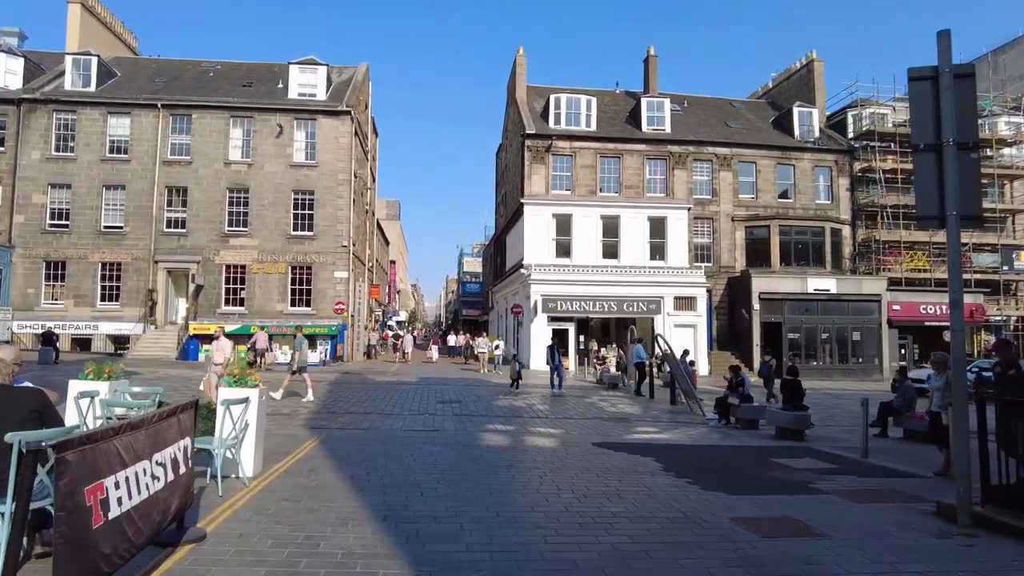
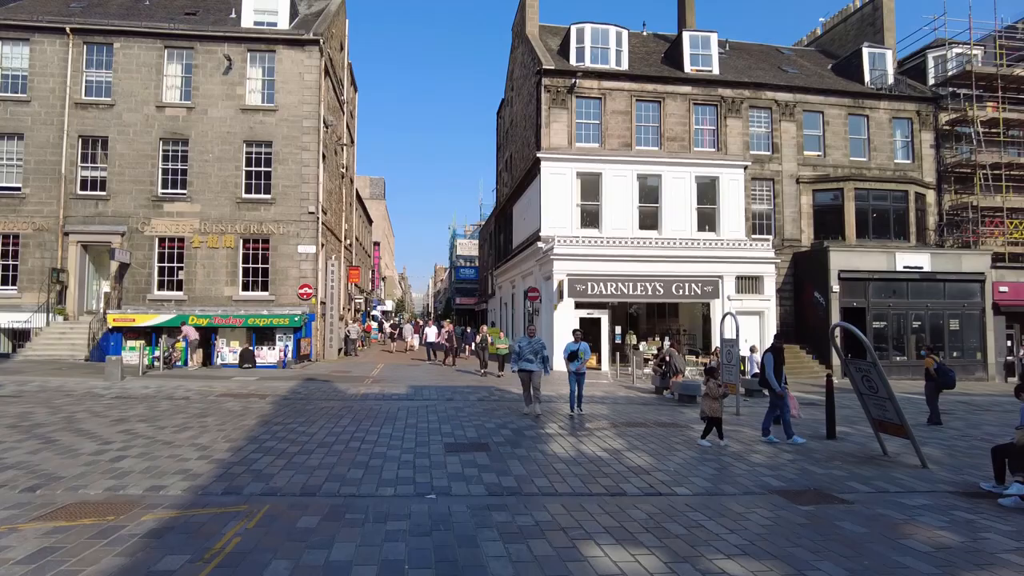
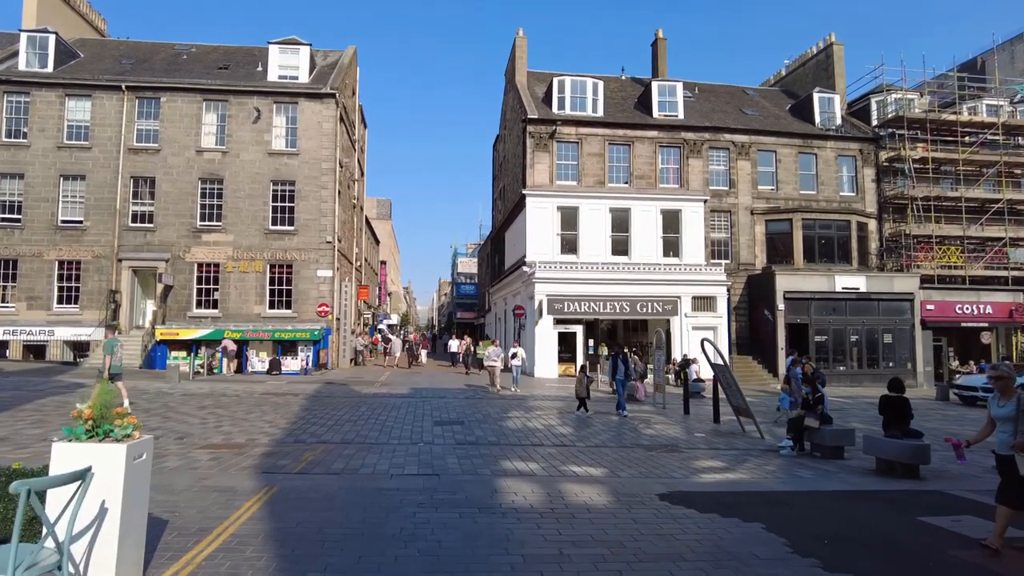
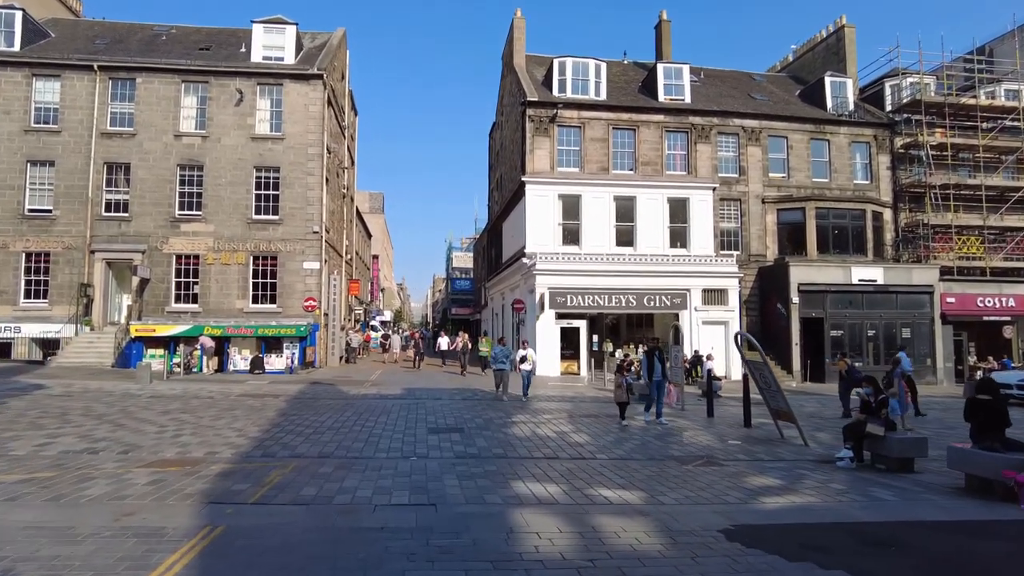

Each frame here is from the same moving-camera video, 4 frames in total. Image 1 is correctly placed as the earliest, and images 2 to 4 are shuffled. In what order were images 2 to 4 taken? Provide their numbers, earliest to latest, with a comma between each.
3, 4, 2
